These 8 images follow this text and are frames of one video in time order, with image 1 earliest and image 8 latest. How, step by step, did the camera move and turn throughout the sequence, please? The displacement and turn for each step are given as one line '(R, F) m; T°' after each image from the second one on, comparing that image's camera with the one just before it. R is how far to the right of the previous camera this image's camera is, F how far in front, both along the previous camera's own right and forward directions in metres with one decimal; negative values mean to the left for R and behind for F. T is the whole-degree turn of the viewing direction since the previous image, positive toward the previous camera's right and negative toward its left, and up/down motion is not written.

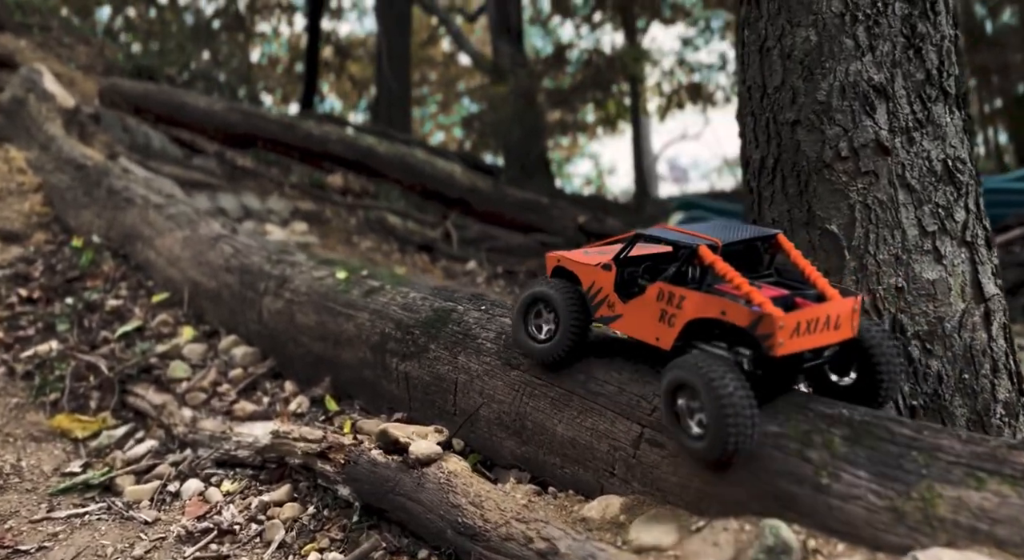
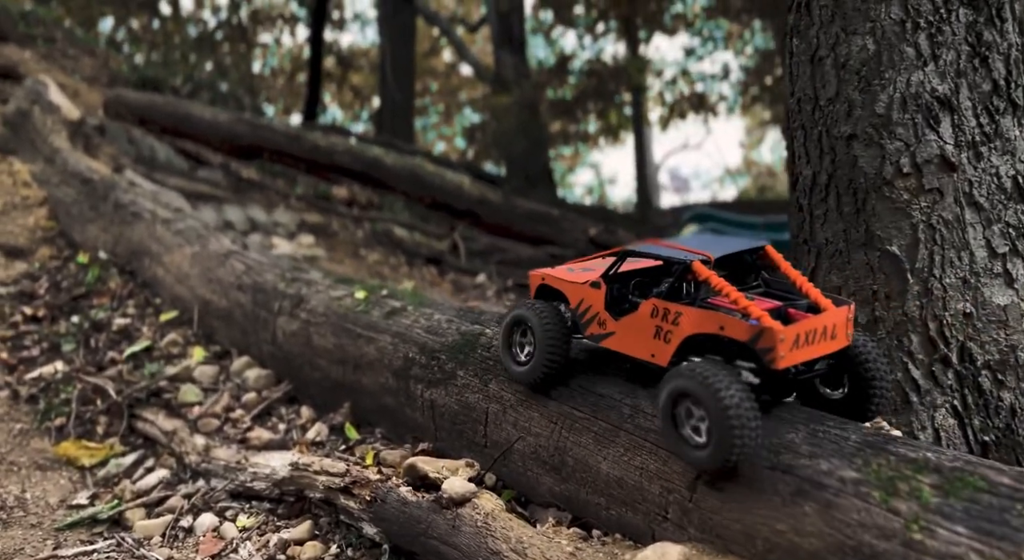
(-0.1, +0.2) m; 0°
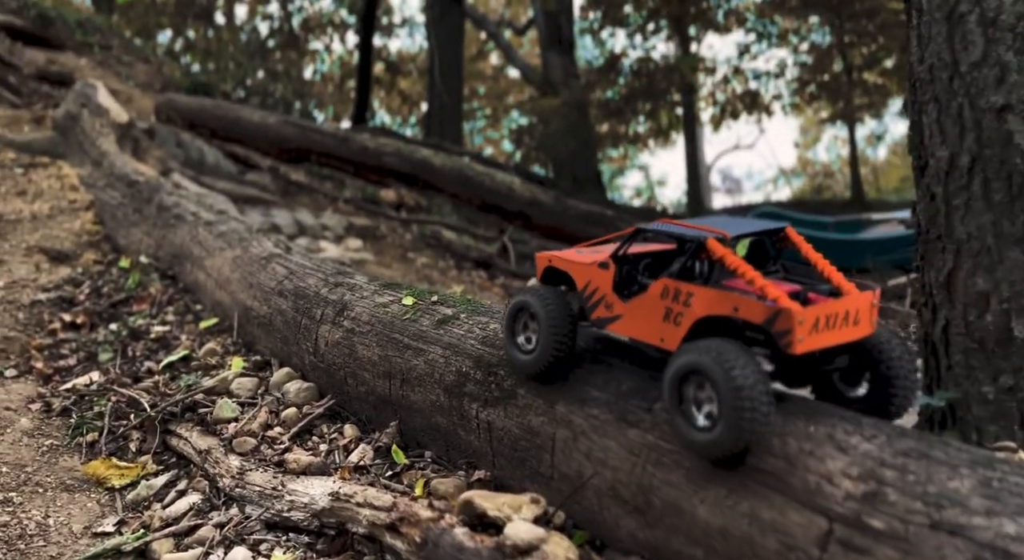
(-0.1, +0.4) m; -3°
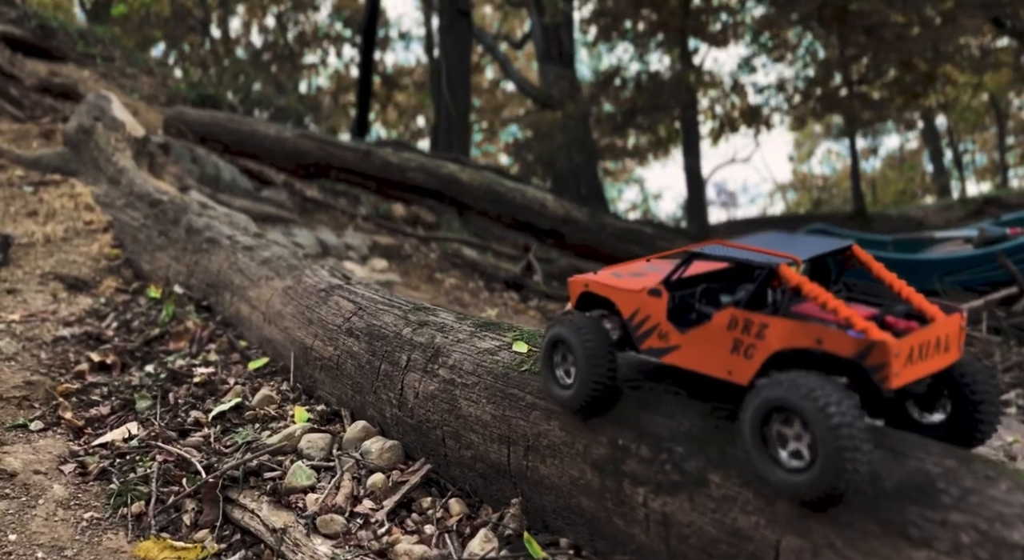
(-0.6, +0.6) m; 0°
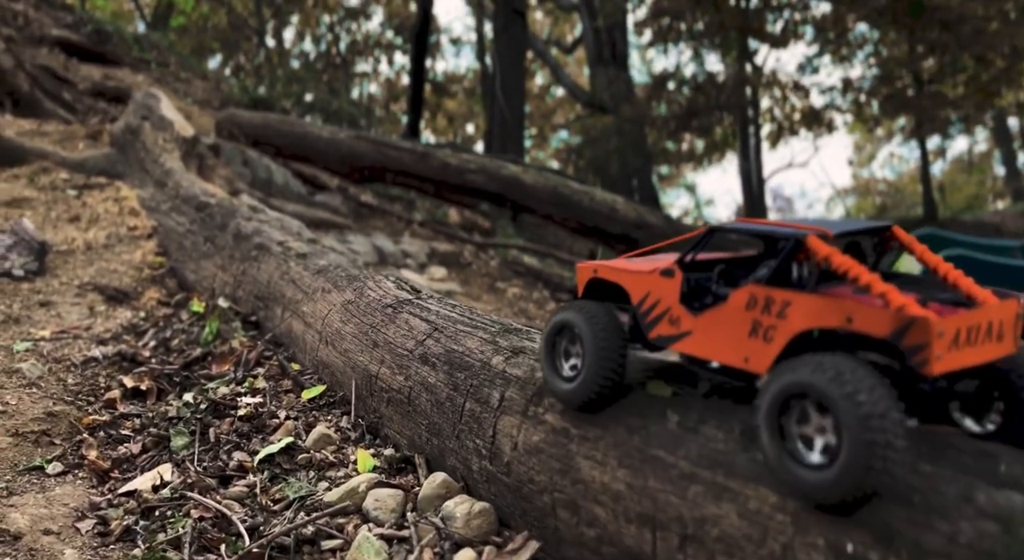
(-0.3, +0.8) m; -3°
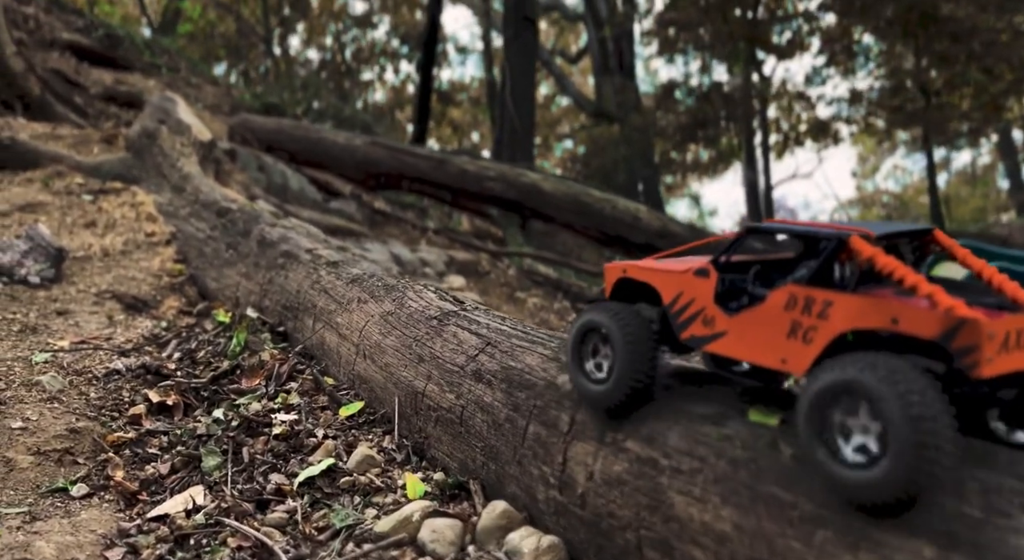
(-0.2, +0.2) m; 0°
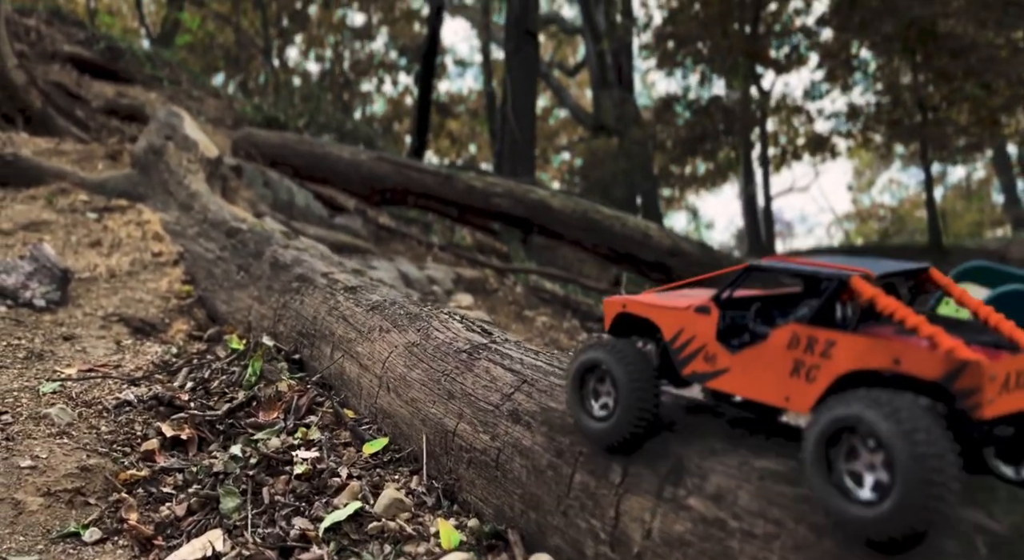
(-0.2, +0.2) m; 0°
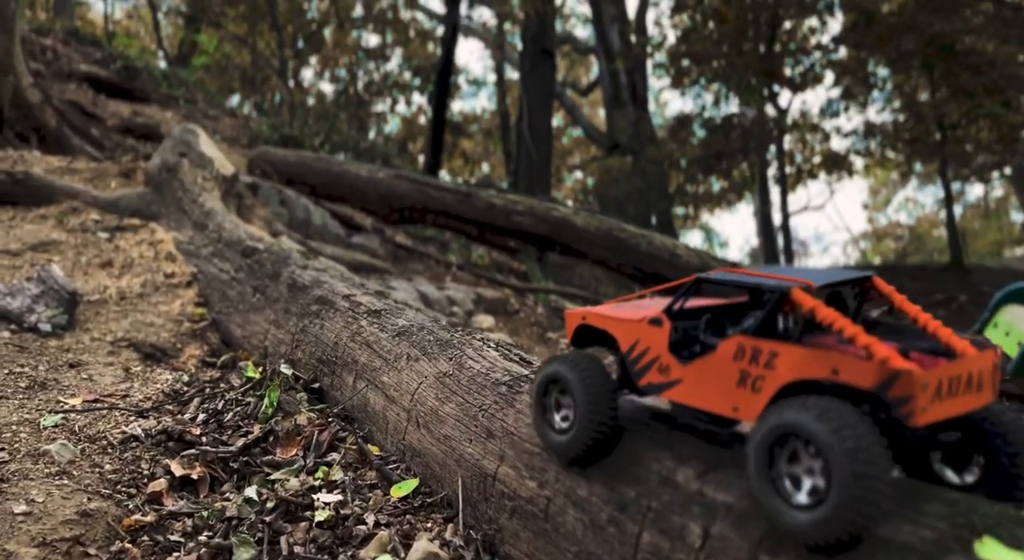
(-0.1, +0.4) m; -1°
